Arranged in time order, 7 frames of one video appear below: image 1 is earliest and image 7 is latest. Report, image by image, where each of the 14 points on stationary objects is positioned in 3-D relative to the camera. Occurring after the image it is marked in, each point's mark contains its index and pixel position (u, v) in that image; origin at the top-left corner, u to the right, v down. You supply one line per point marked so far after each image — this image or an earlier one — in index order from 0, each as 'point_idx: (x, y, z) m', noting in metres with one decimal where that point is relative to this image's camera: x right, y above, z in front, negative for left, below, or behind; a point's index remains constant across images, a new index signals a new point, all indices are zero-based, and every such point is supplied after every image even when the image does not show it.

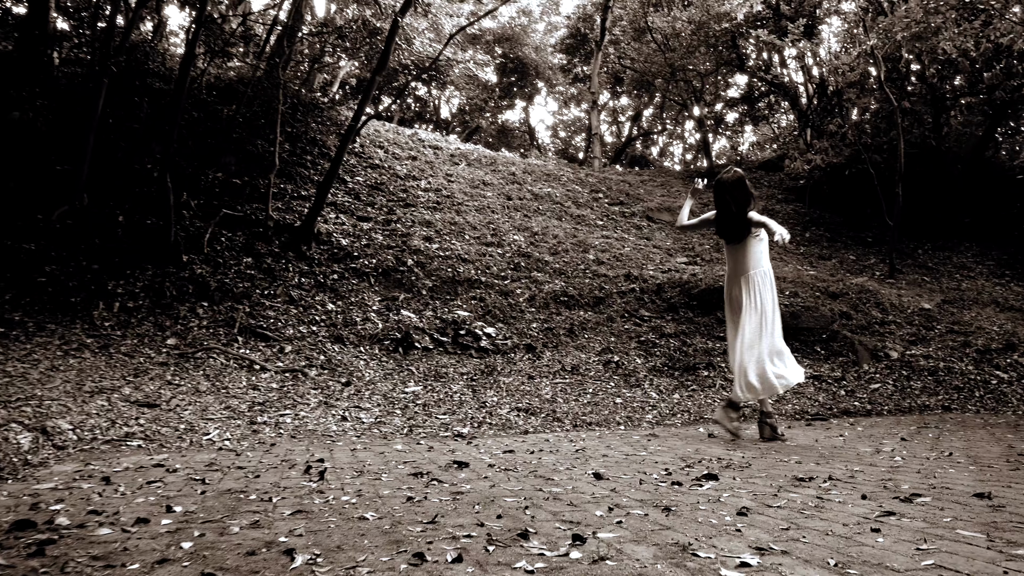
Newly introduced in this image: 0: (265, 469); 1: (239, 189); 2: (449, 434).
0: (-1.2, -0.9, +3.5) m
1: (-4.2, +1.5, +11.3) m
2: (-0.4, -1.0, +5.2) m
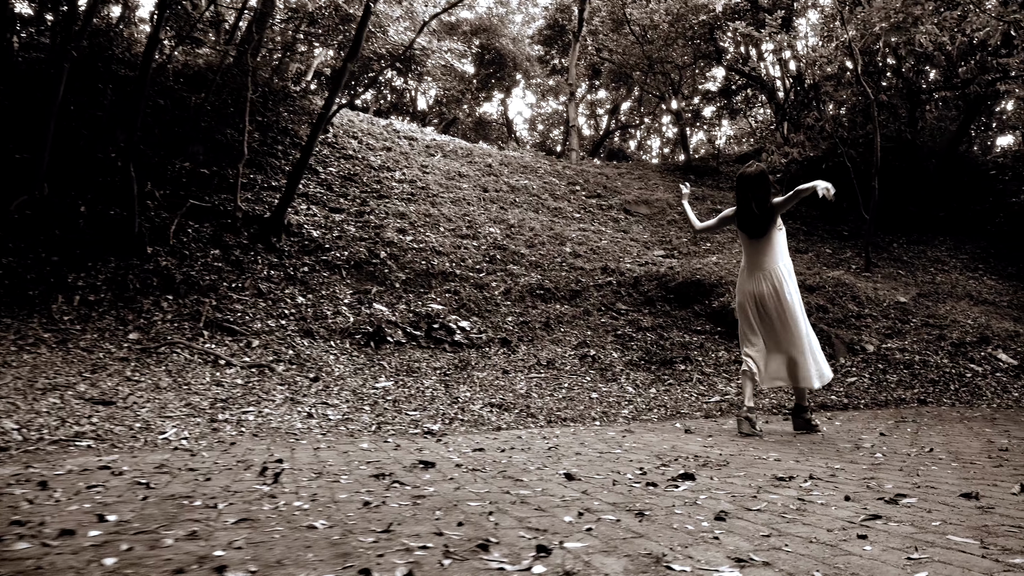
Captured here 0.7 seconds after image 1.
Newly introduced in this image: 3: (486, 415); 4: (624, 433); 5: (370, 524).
0: (-1.3, -0.8, +3.3) m
1: (-4.6, +1.6, +11.0) m
2: (-0.6, -1.0, +5.0) m
3: (-0.2, -1.0, +5.8) m
4: (+0.7, -1.0, +4.9) m
5: (-0.4, -0.7, +2.1) m
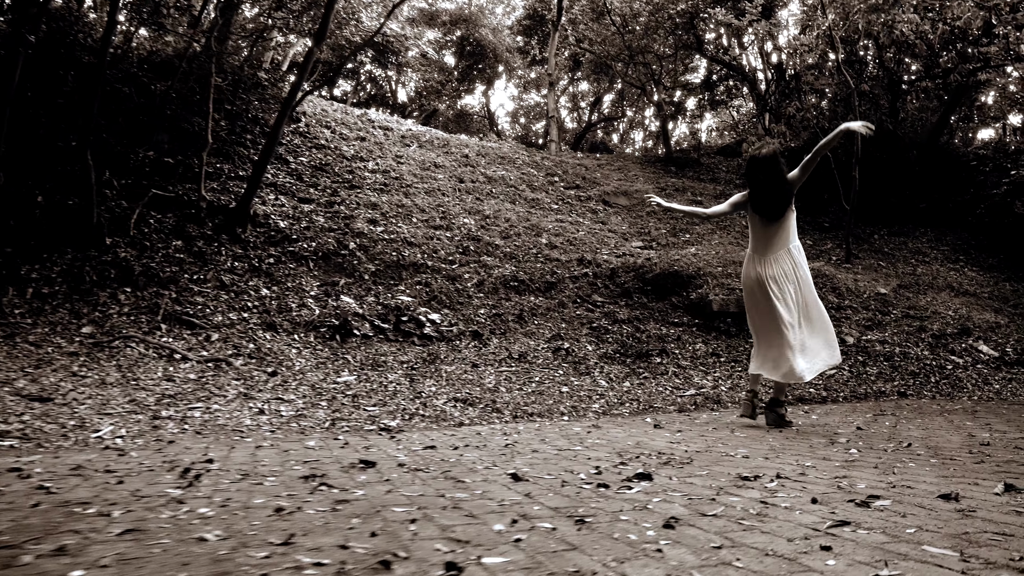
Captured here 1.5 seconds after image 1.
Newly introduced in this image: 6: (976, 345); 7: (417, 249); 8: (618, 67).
0: (-1.6, -0.8, +3.0) m
1: (-4.9, +1.7, +10.7) m
2: (-0.9, -0.9, +4.8) m
3: (-0.5, -0.9, +5.5) m
4: (+0.5, -0.9, +4.7) m
5: (-0.6, -0.6, +1.9) m
6: (+5.4, -0.7, +8.5) m
7: (-1.3, +0.5, +10.0) m
8: (+2.8, +5.9, +19.6) m
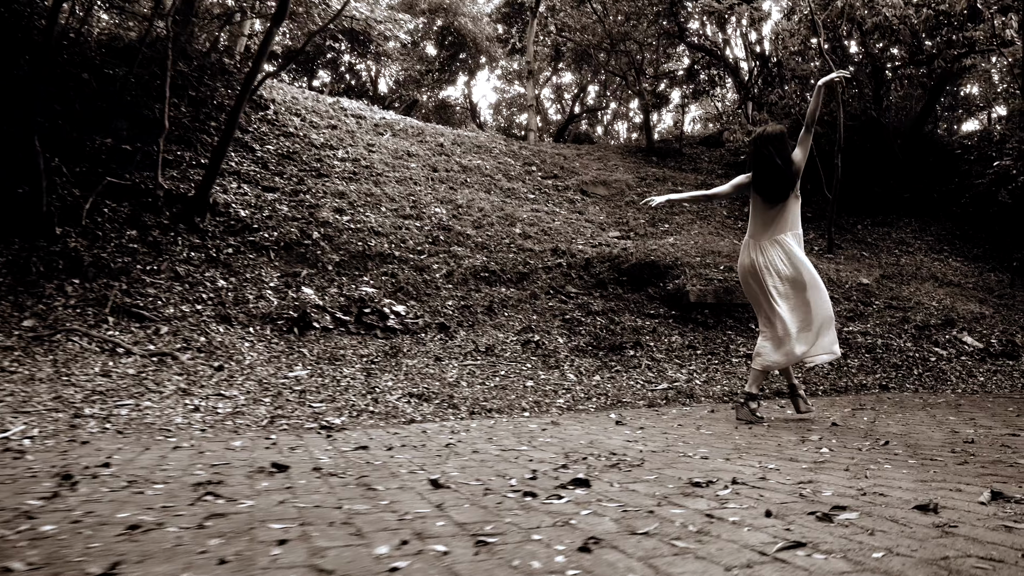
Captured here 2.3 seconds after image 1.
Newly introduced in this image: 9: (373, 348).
0: (-1.8, -0.7, +2.7) m
1: (-5.3, +1.8, +10.2) m
2: (-1.2, -0.8, +4.4) m
3: (-0.8, -0.8, +5.1) m
4: (+0.2, -0.8, +4.3) m
5: (-0.9, -0.6, +1.5) m
6: (+5.0, -0.5, +8.2) m
7: (-1.7, +0.6, +9.6) m
8: (+2.3, +6.1, +19.3) m
9: (-1.4, -0.6, +7.2) m
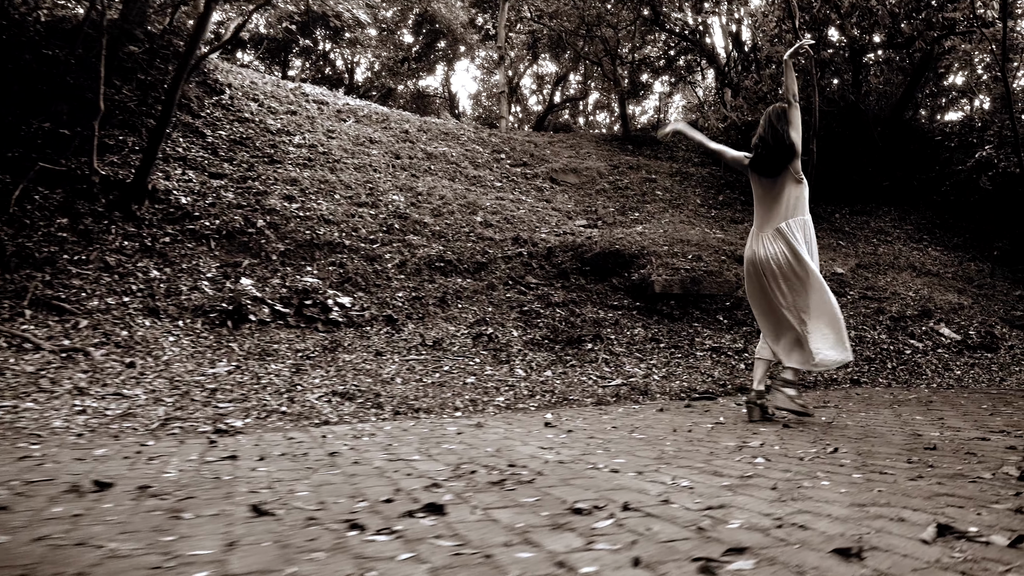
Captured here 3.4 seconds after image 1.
0: (-2.2, -0.6, +2.2) m
1: (-5.9, +1.9, +9.7) m
2: (-1.6, -0.8, +3.9) m
3: (-1.2, -0.7, +4.7) m
4: (-0.2, -0.7, +3.9) m
5: (-1.3, -0.5, +1.0) m
6: (+4.5, -0.4, +7.8) m
7: (-2.2, +0.7, +9.1) m
8: (+1.6, +6.3, +18.8) m
9: (-1.8, -0.5, +6.7) m
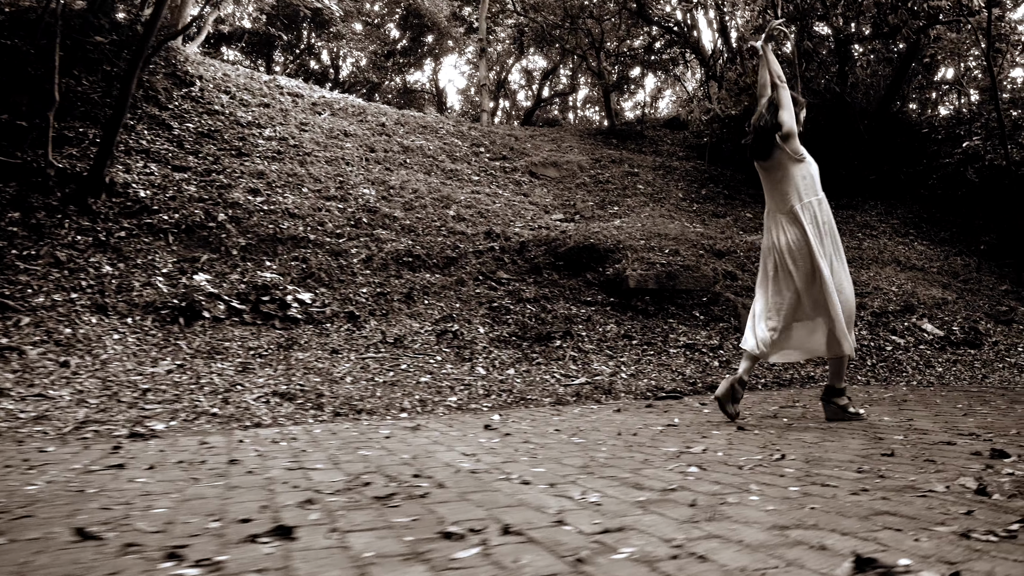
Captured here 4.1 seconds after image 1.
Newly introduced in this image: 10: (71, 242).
0: (-2.5, -0.6, +1.9) m
1: (-6.2, +2.0, +9.4) m
2: (-1.9, -0.7, +3.6) m
3: (-1.5, -0.7, +4.4) m
4: (-0.5, -0.7, +3.6) m
5: (-1.5, -0.5, +0.7) m
6: (+4.2, -0.4, +7.6) m
7: (-2.5, +0.8, +8.8) m
8: (+1.2, +6.4, +18.5) m
9: (-2.2, -0.4, +6.4) m
10: (-4.6, +0.5, +7.7) m
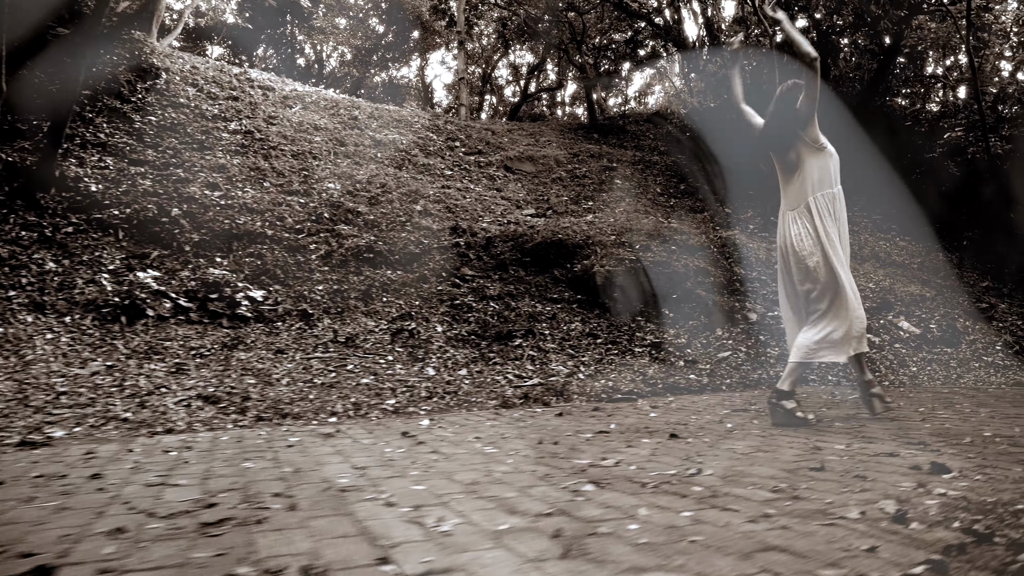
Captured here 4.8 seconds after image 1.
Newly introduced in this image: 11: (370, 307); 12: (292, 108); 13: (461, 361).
0: (-2.9, -0.6, +1.6) m
1: (-6.6, +2.0, +9.0) m
2: (-2.3, -0.7, +3.3) m
3: (-1.9, -0.7, +4.1) m
4: (-0.9, -0.7, +3.3) m
5: (-1.9, -0.5, +0.5) m
6: (+3.8, -0.3, +7.3) m
7: (-2.9, +0.8, +8.5) m
8: (+0.8, +6.4, +18.2) m
9: (-2.5, -0.4, +6.1) m
10: (-5.0, +0.5, +7.4) m
11: (-1.4, -0.2, +7.2) m
12: (-3.7, +3.0, +12.4) m
13: (-0.4, -0.6, +6.0) m
